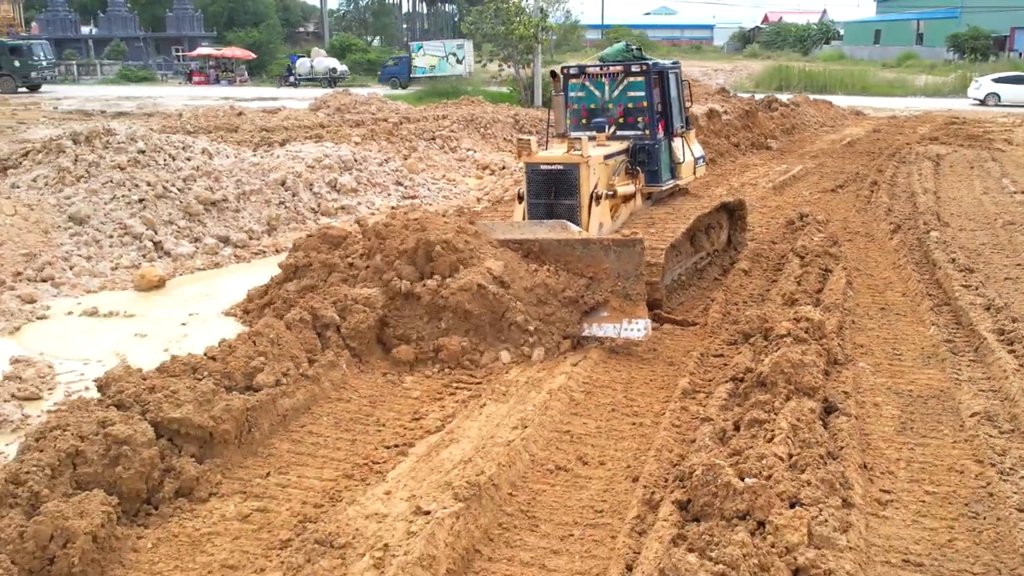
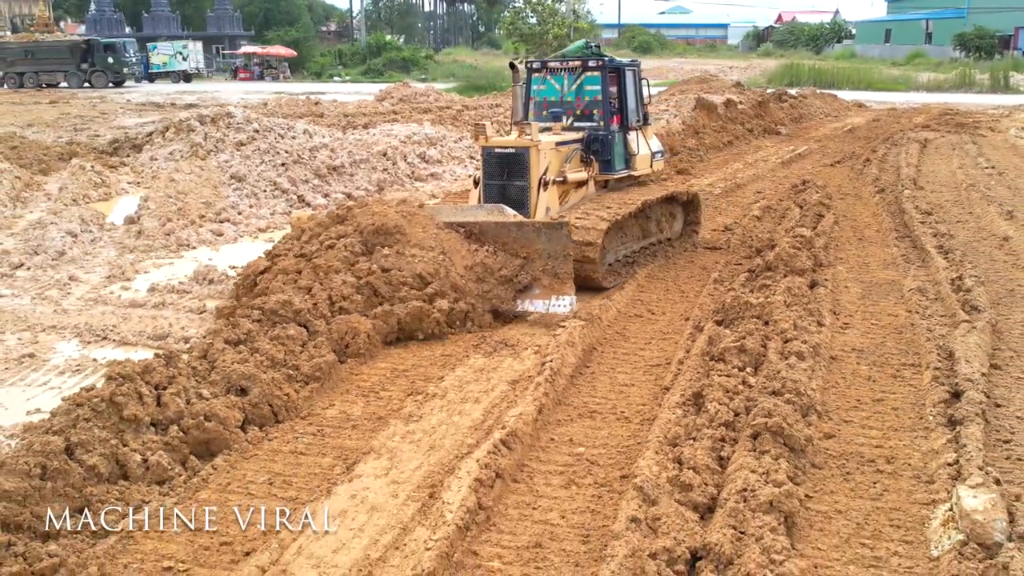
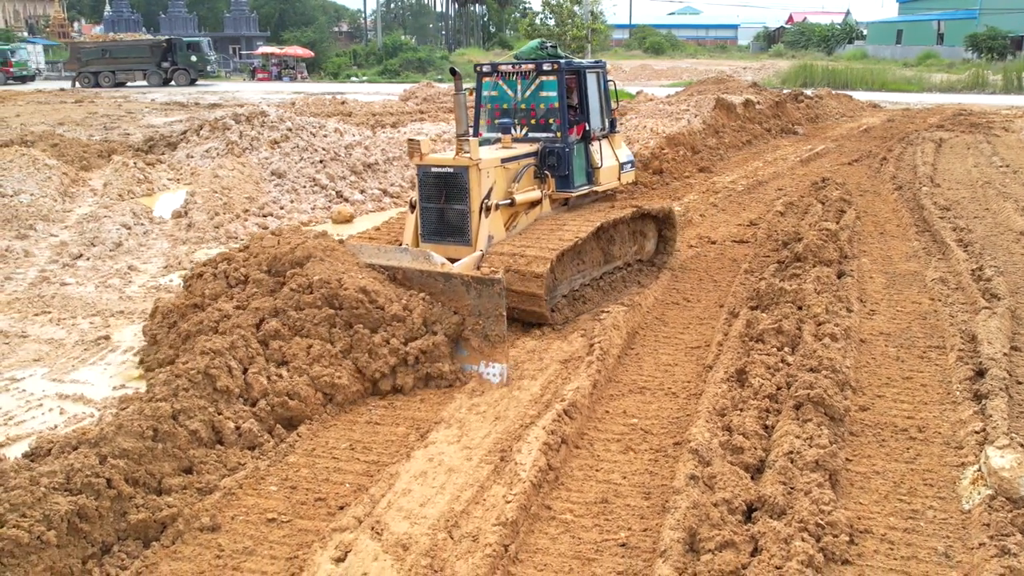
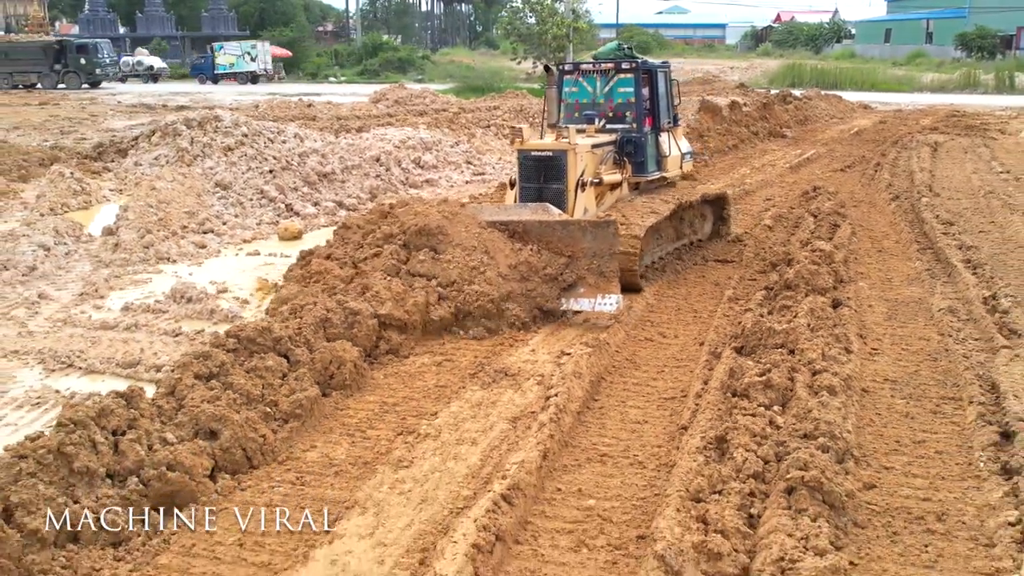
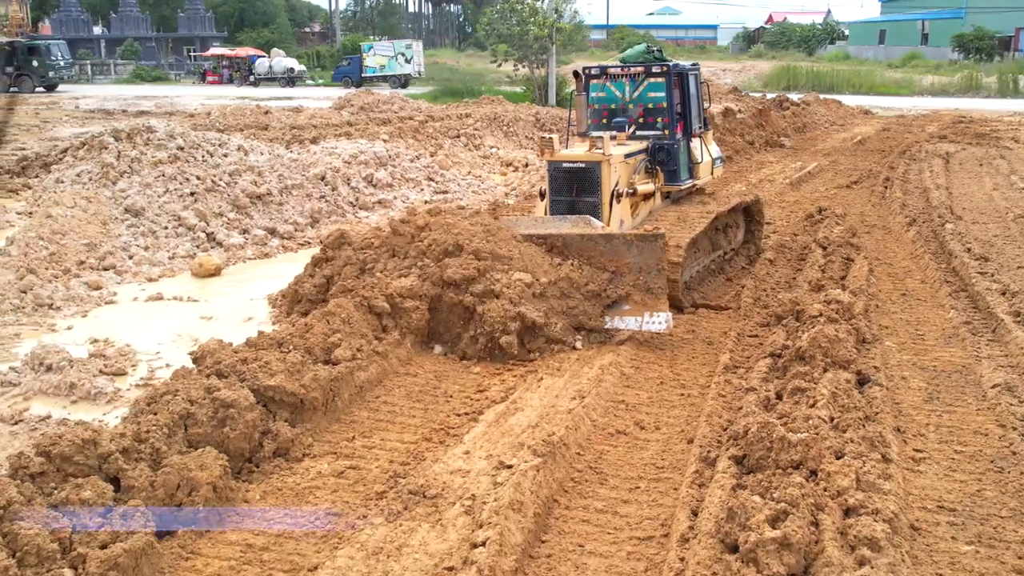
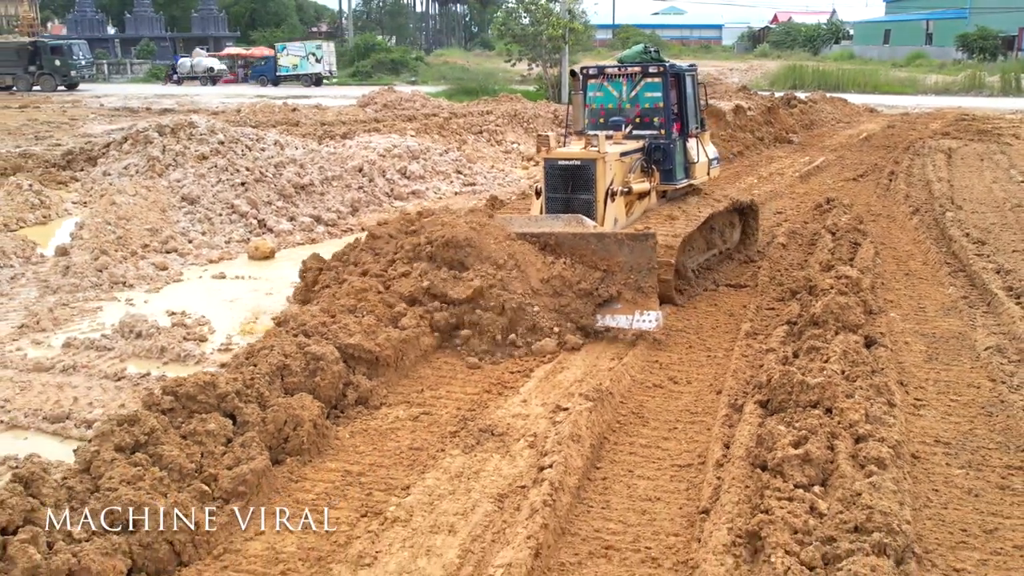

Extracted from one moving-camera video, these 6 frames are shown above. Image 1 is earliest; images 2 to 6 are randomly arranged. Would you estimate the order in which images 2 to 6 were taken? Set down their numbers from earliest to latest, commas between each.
5, 6, 4, 2, 3
